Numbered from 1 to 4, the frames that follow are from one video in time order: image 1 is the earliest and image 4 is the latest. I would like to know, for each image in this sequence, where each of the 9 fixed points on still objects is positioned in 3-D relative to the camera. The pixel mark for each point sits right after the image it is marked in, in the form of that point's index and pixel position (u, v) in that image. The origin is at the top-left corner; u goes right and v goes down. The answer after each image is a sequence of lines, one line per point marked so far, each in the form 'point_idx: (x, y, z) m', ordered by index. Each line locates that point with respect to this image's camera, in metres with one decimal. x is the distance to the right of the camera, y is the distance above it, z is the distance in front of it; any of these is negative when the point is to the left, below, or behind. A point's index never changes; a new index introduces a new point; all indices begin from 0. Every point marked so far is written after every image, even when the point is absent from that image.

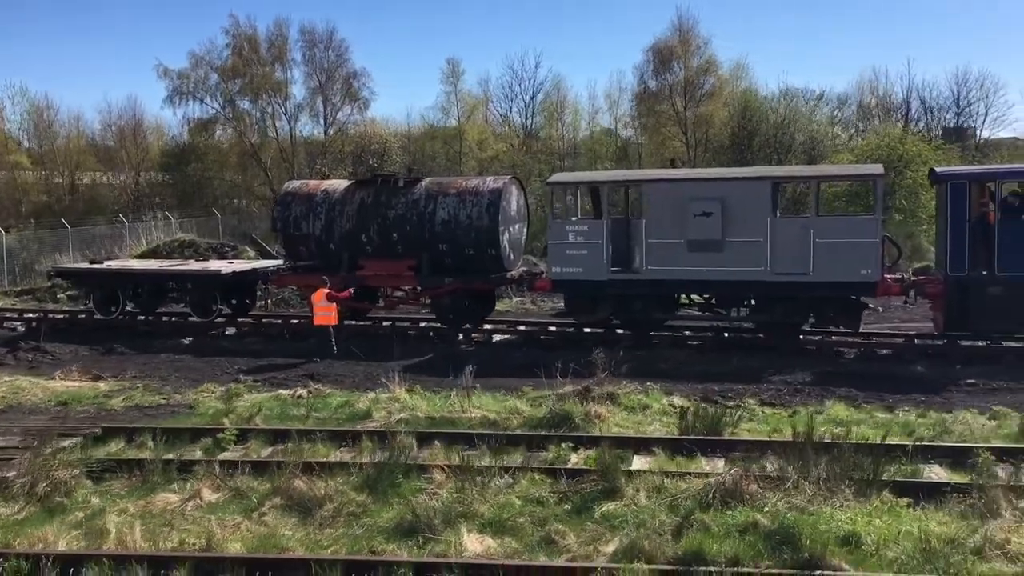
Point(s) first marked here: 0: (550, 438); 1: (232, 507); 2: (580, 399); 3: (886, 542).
0: (+0.3, -1.4, +8.7) m
1: (-2.0, -1.5, +6.6) m
2: (+0.7, -1.2, +10.3) m
3: (+2.3, -1.5, +5.8) m
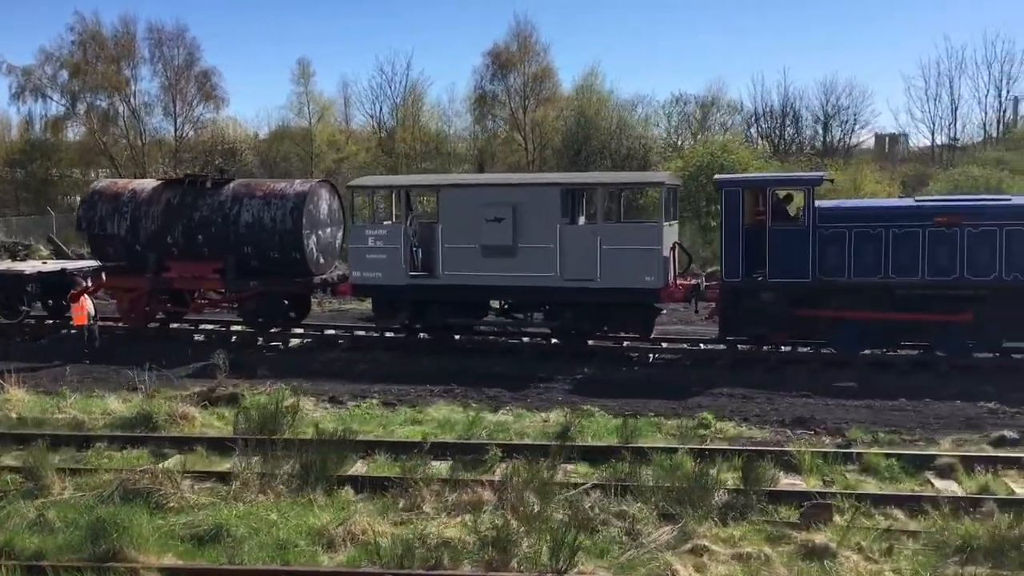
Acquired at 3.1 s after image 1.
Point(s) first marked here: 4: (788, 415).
0: (-3.8, -1.4, +8.8) m
1: (-6.0, -1.5, +6.6) m
2: (-3.6, -1.2, +10.5) m
3: (-1.7, -1.6, +6.1) m
4: (+3.1, -1.4, +10.6) m
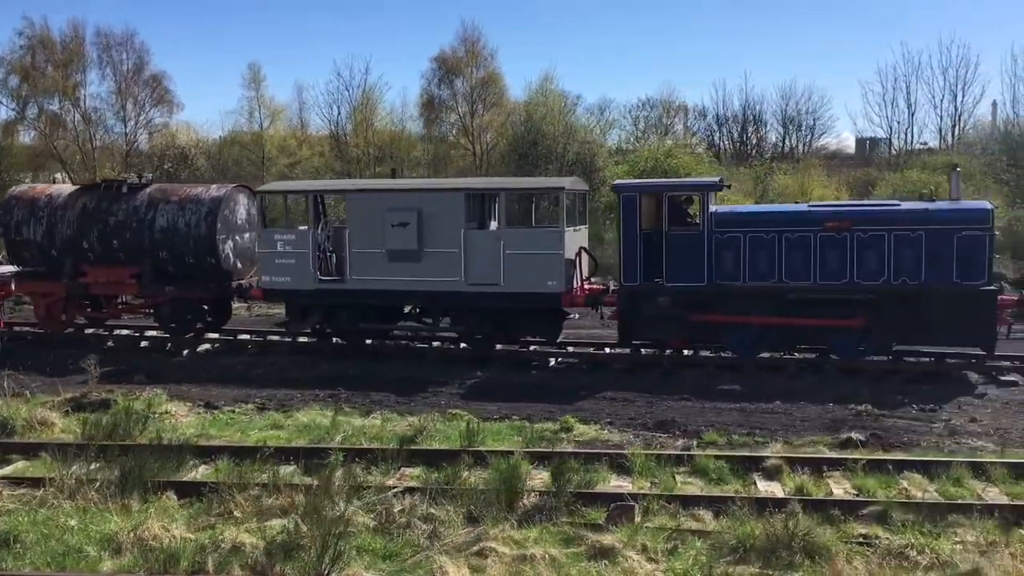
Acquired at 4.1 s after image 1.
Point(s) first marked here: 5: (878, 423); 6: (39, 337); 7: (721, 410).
0: (-5.3, -1.5, +8.8) m
1: (-7.4, -1.6, +6.5) m
2: (-5.0, -1.3, +10.5) m
3: (-3.1, -1.6, +6.1) m
4: (+1.6, -1.5, +10.7) m
5: (+4.0, -1.5, +10.3) m
6: (-8.5, -0.9, +17.0) m
7: (+2.5, -1.5, +11.3) m
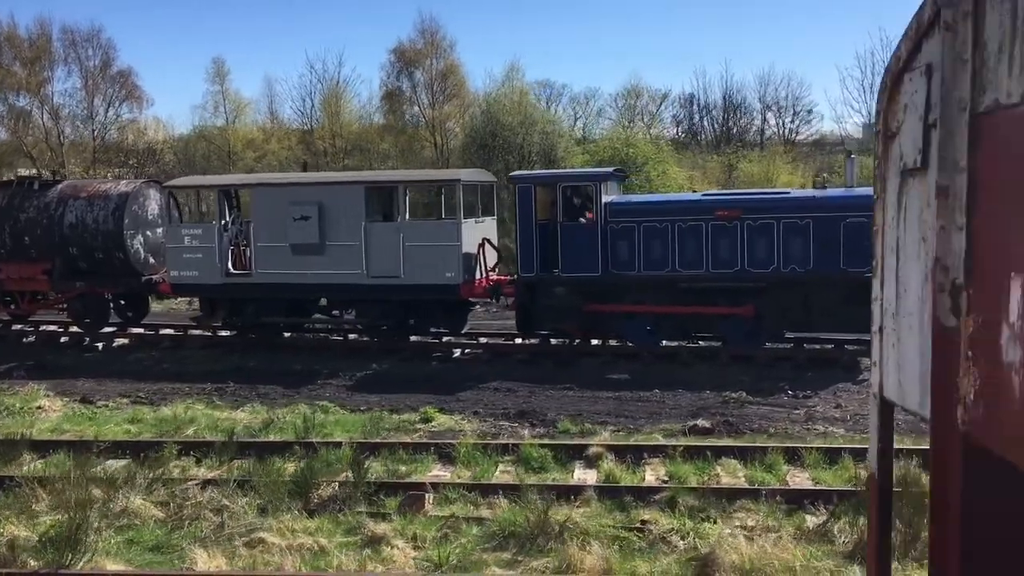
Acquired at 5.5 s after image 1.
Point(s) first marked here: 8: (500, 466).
0: (-6.8, -1.5, +8.9) m
1: (-8.9, -1.6, +6.6) m
2: (-6.5, -1.3, +10.5) m
3: (-4.6, -1.6, +6.2) m
4: (+0.1, -1.4, +10.8) m
5: (+2.5, -1.3, +10.4) m
6: (-9.9, -0.9, +17.1) m
7: (+1.0, -1.3, +11.4) m
8: (-0.1, -1.5, +8.0) m
